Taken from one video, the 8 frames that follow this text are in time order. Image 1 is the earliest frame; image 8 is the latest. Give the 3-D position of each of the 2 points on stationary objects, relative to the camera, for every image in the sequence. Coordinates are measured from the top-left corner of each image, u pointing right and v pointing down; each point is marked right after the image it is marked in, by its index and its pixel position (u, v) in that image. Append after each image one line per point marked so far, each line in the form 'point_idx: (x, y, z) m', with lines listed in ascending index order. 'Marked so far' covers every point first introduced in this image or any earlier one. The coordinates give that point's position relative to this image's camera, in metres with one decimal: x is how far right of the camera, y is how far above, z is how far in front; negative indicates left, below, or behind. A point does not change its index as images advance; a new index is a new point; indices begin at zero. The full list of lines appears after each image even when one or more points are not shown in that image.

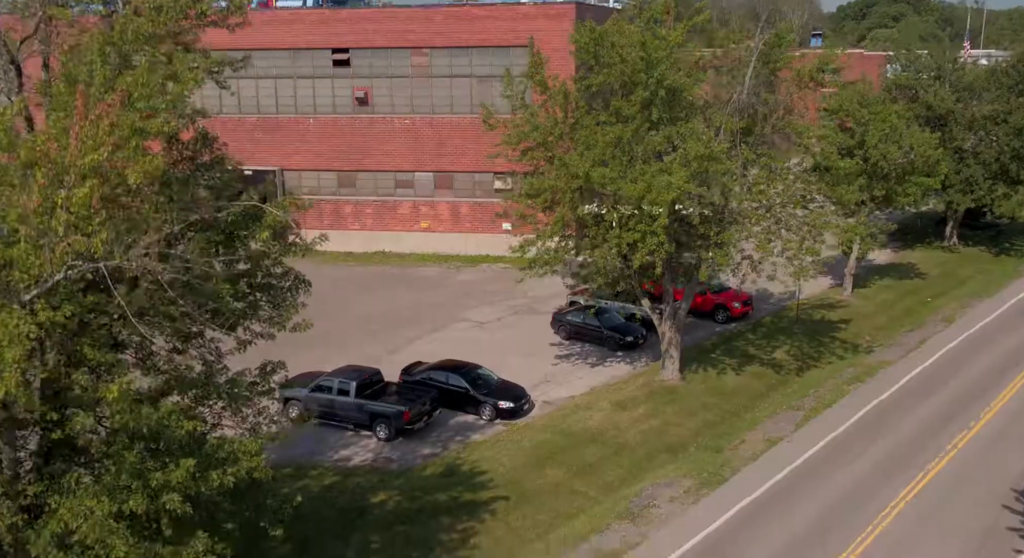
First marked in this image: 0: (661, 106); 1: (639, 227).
0: (+2.6, +3.0, +18.7) m
1: (+2.2, +0.9, +18.3) m
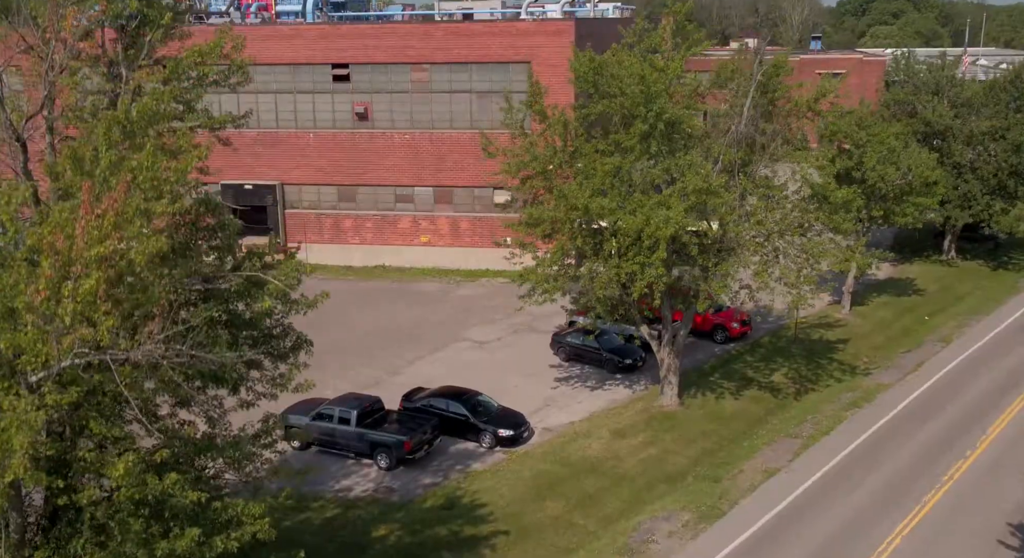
0: (+2.6, +2.4, +18.8) m
1: (+2.2, +0.4, +18.4) m
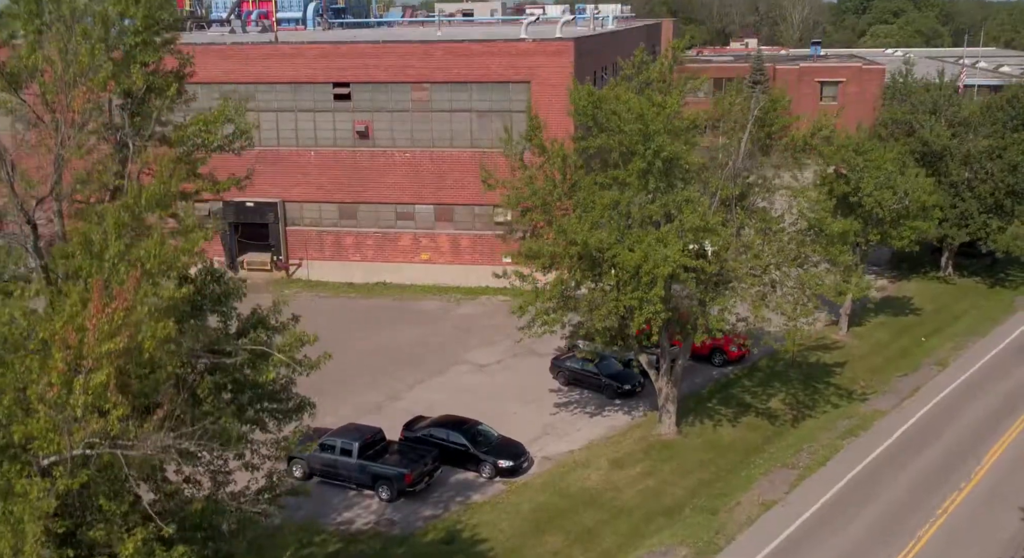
0: (+2.6, +1.8, +19.0) m
1: (+2.2, -0.3, +18.6) m
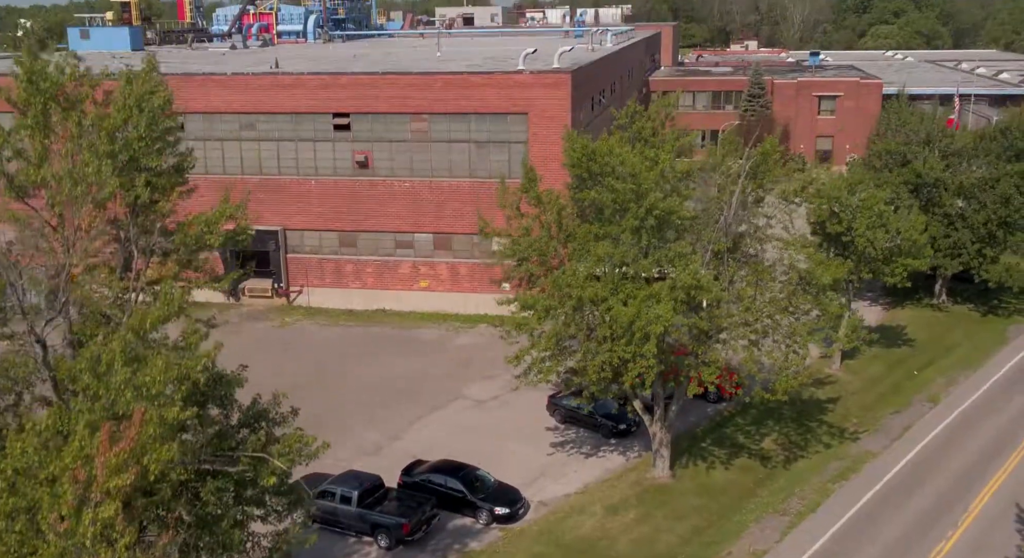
0: (+2.5, +0.8, +19.4) m
1: (+2.1, -1.2, +19.0) m
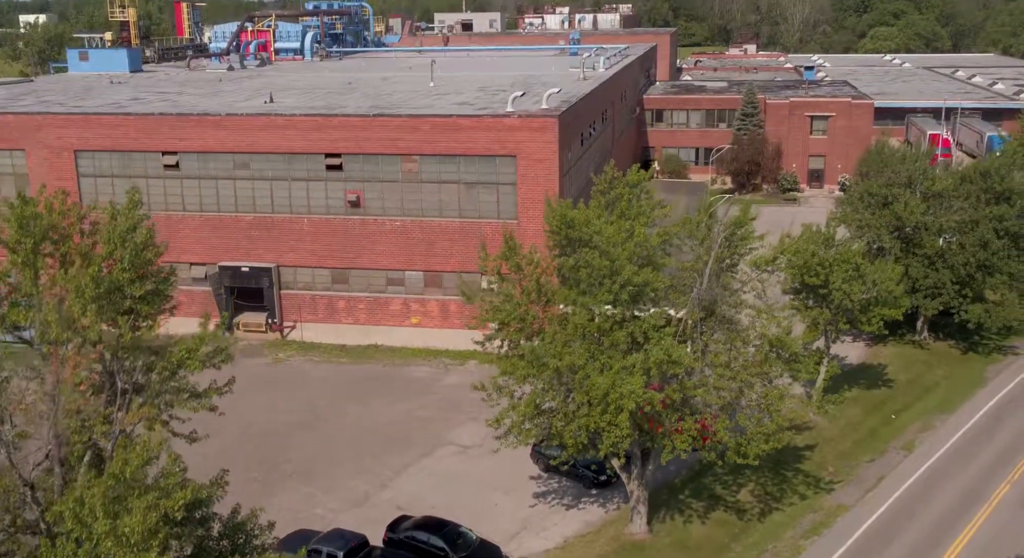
0: (+2.1, -0.5, +20.0) m
1: (+1.7, -2.5, +19.6) m
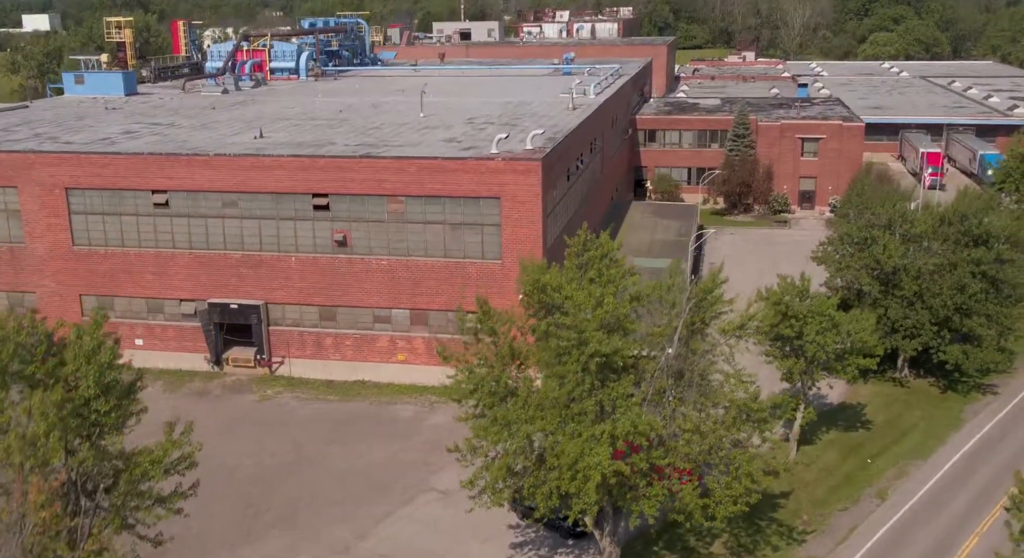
0: (+1.6, -1.8, +20.4) m
1: (+1.2, -3.8, +20.1) m
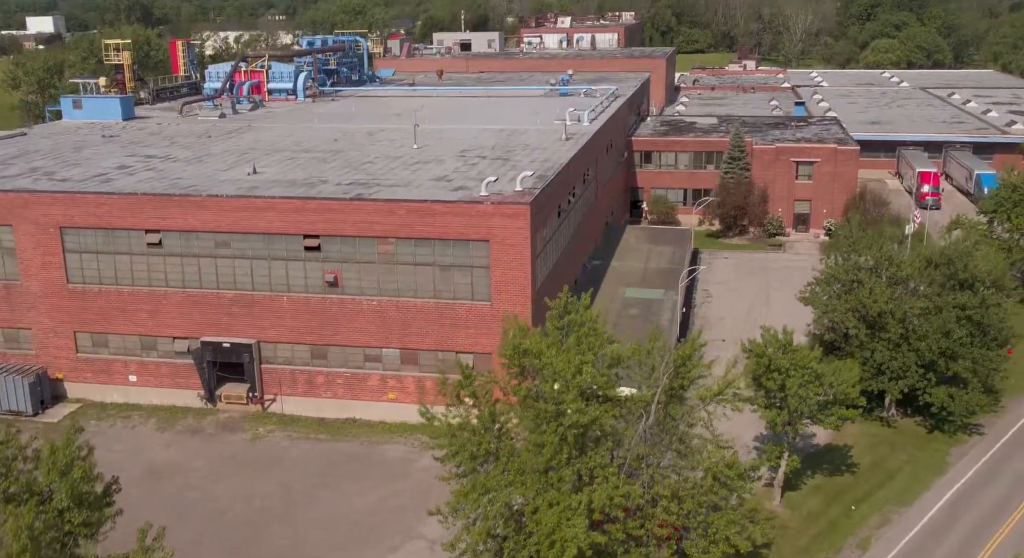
0: (+1.2, -3.1, +20.7) m
1: (+0.8, -5.2, +20.3) m
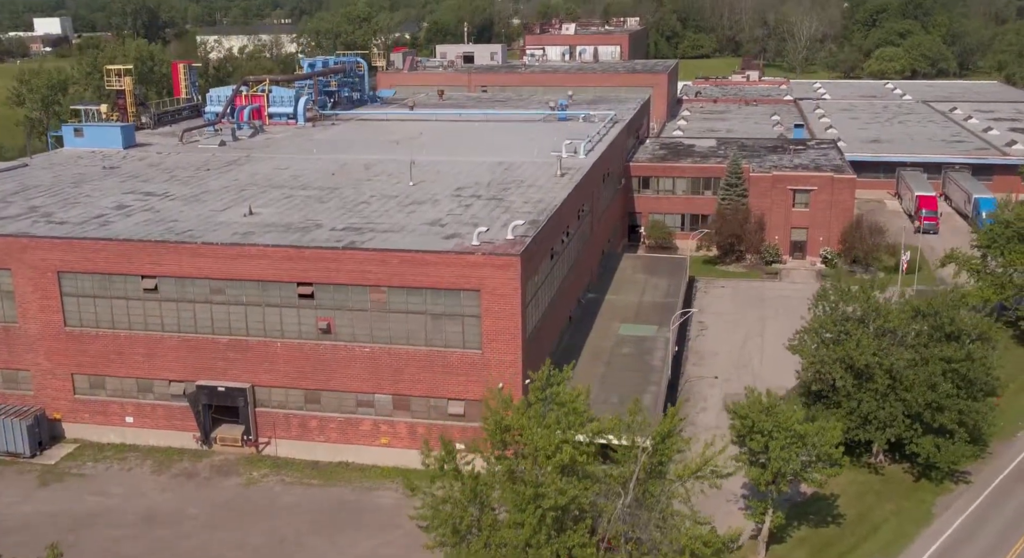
0: (+0.8, -4.7, +21.1) m
1: (+0.4, -6.8, +20.7) m
